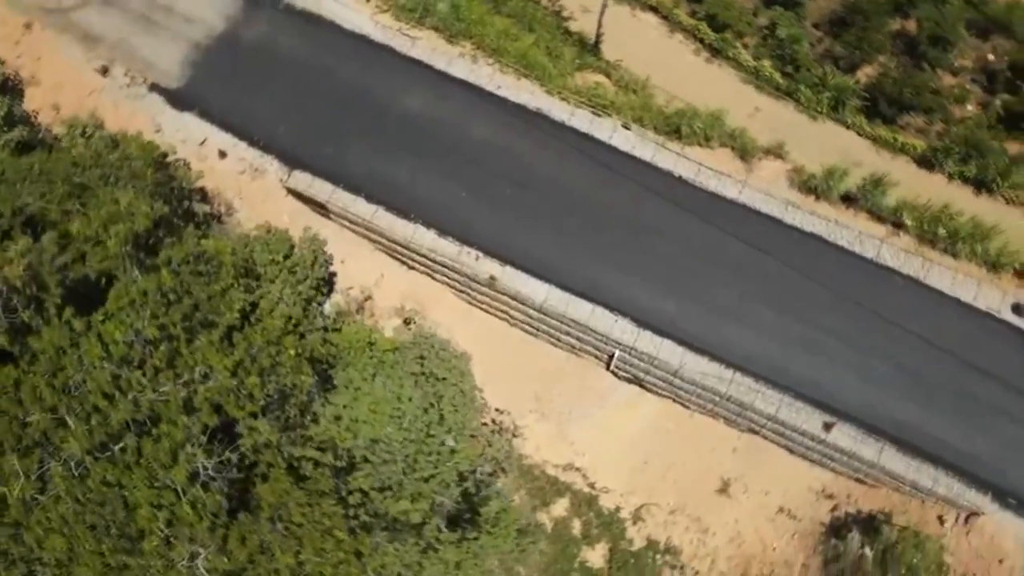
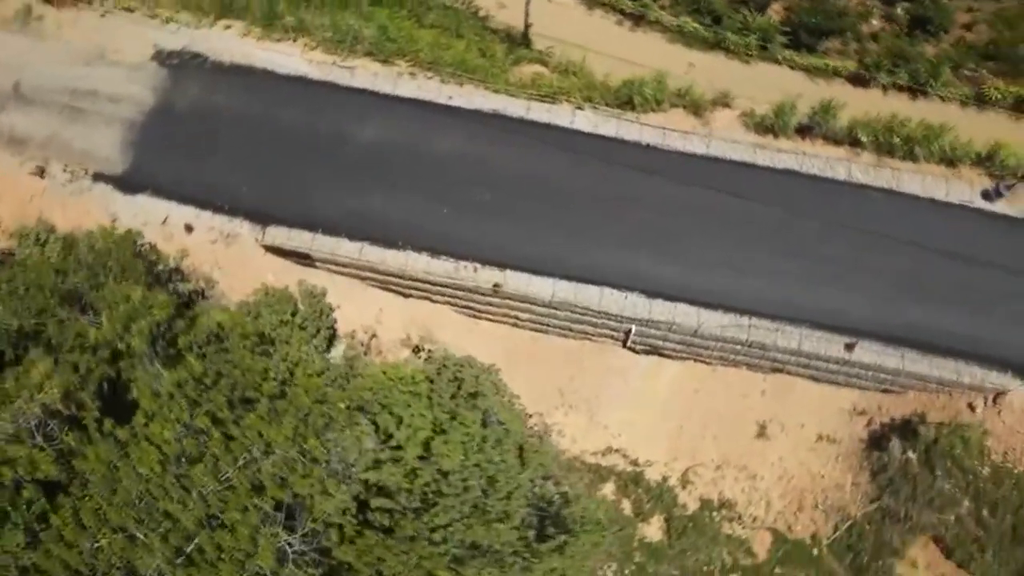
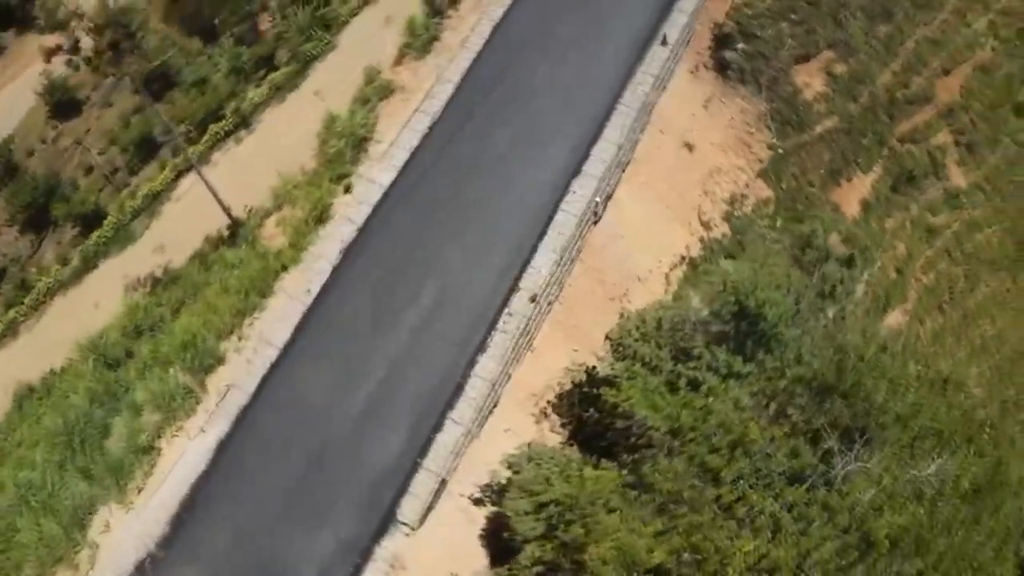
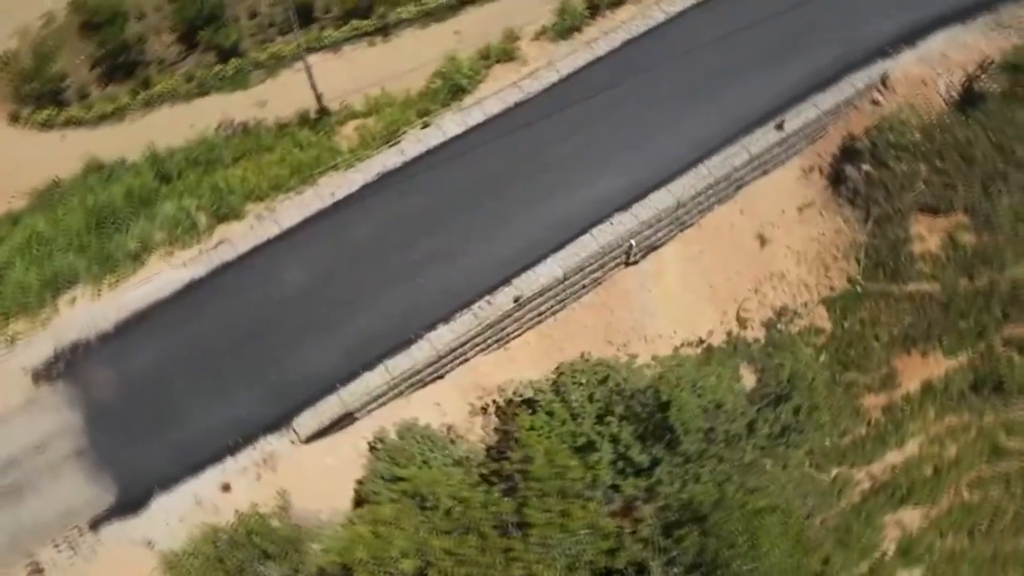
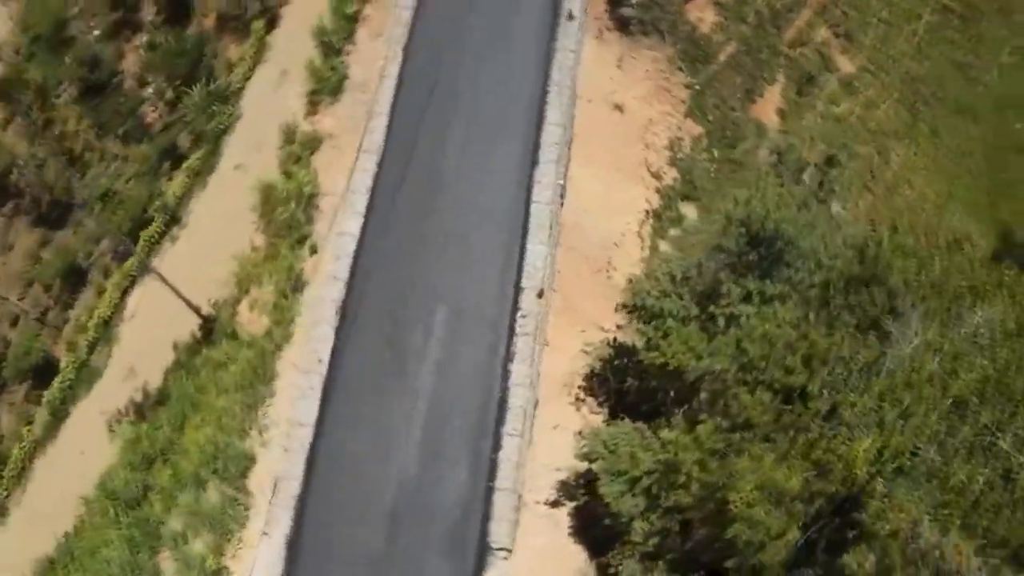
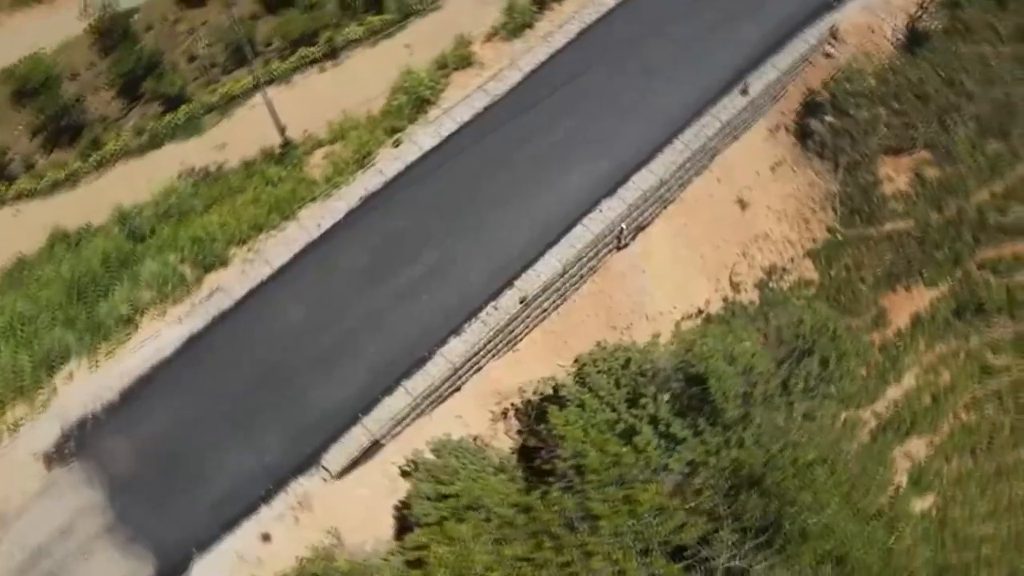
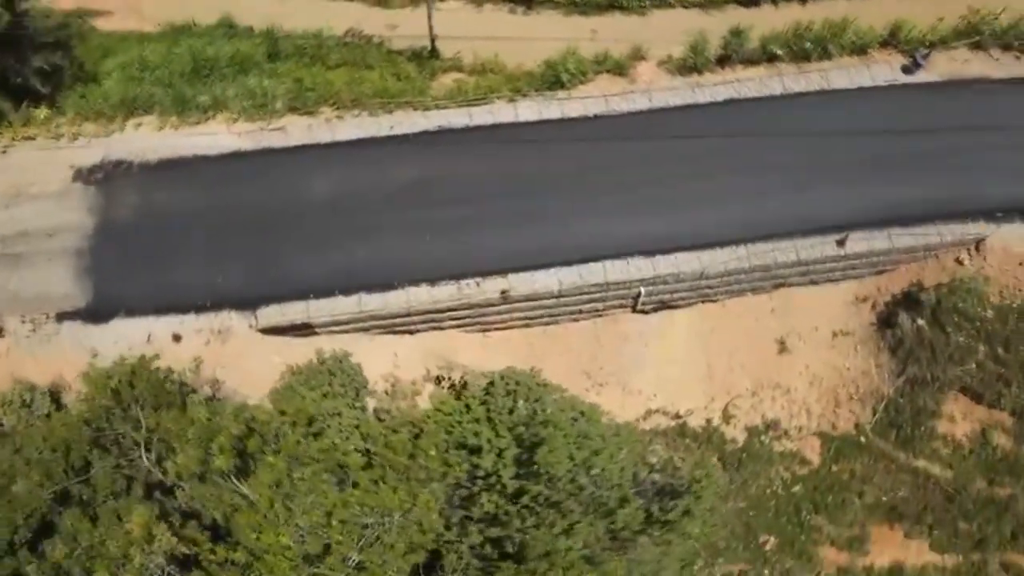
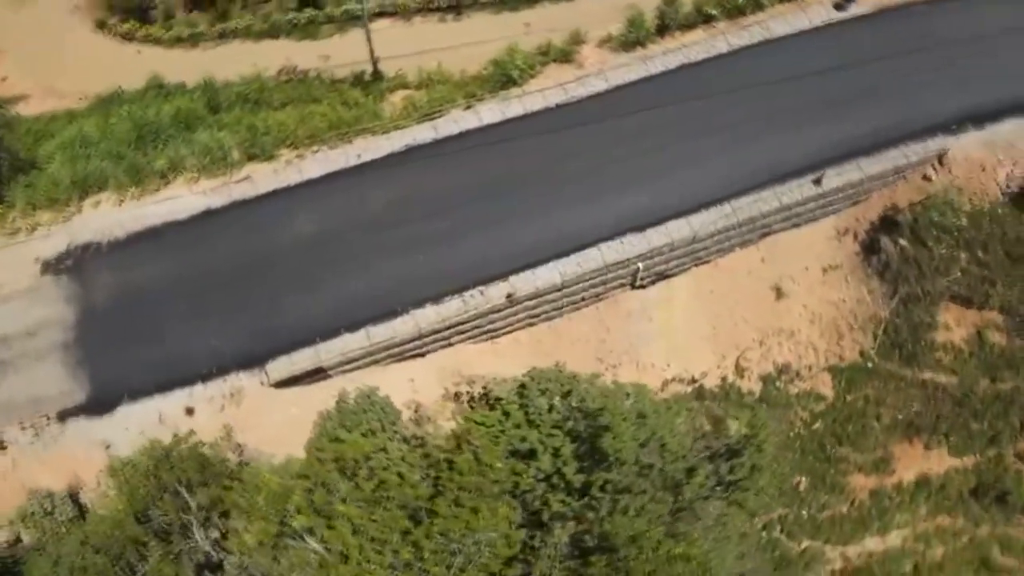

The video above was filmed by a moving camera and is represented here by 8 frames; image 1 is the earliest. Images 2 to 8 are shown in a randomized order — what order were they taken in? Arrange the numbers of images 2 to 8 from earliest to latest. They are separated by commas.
2, 7, 8, 4, 6, 3, 5
